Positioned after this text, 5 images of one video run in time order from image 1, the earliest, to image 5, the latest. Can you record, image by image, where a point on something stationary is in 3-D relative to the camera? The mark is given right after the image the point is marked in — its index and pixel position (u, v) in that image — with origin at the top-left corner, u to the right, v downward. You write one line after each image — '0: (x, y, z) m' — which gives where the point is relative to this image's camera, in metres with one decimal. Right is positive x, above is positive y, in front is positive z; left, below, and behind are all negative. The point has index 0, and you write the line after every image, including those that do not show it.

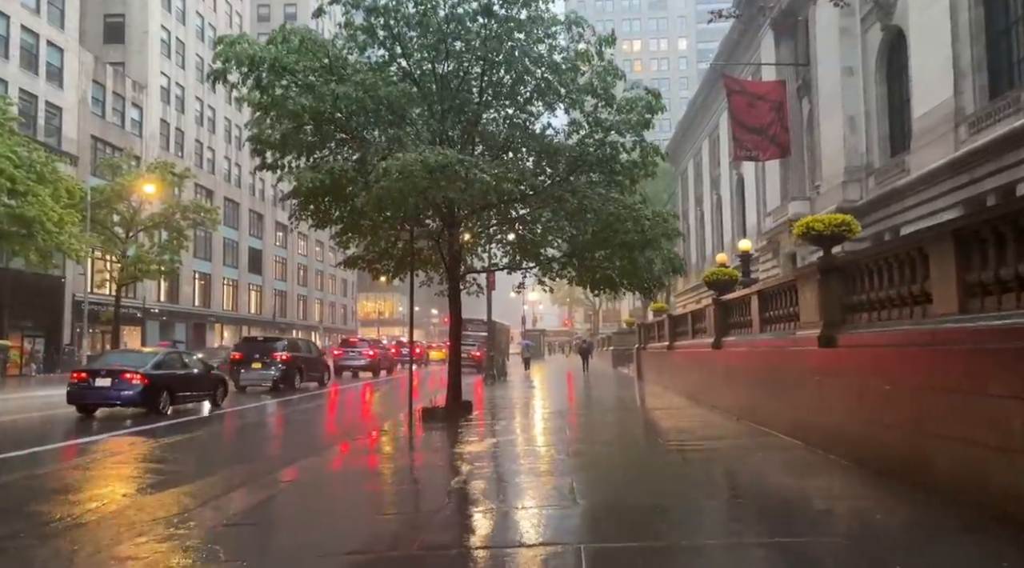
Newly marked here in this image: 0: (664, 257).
0: (+2.9, +0.5, +15.8) m
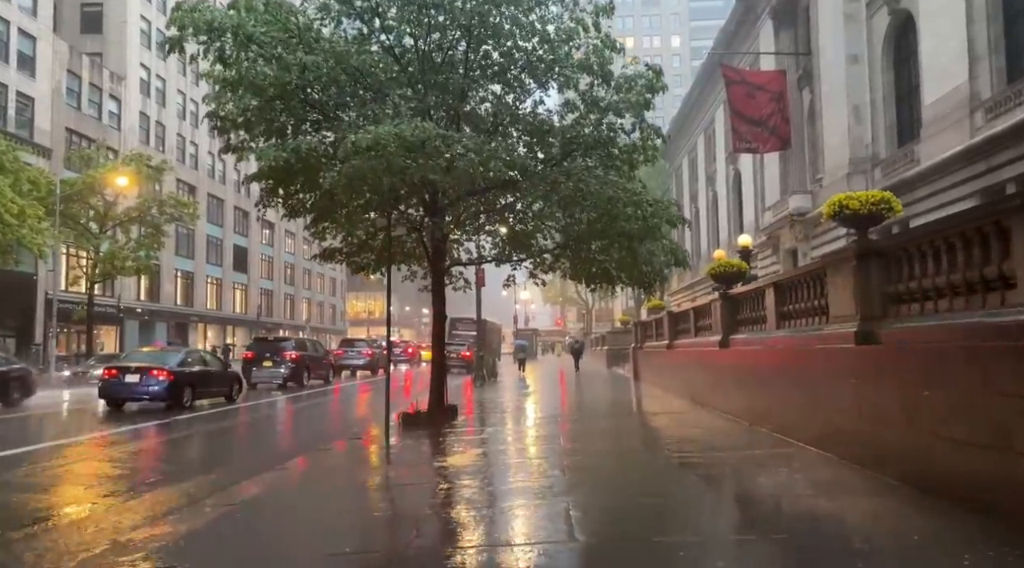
0: (+2.7, +0.6, +14.6) m
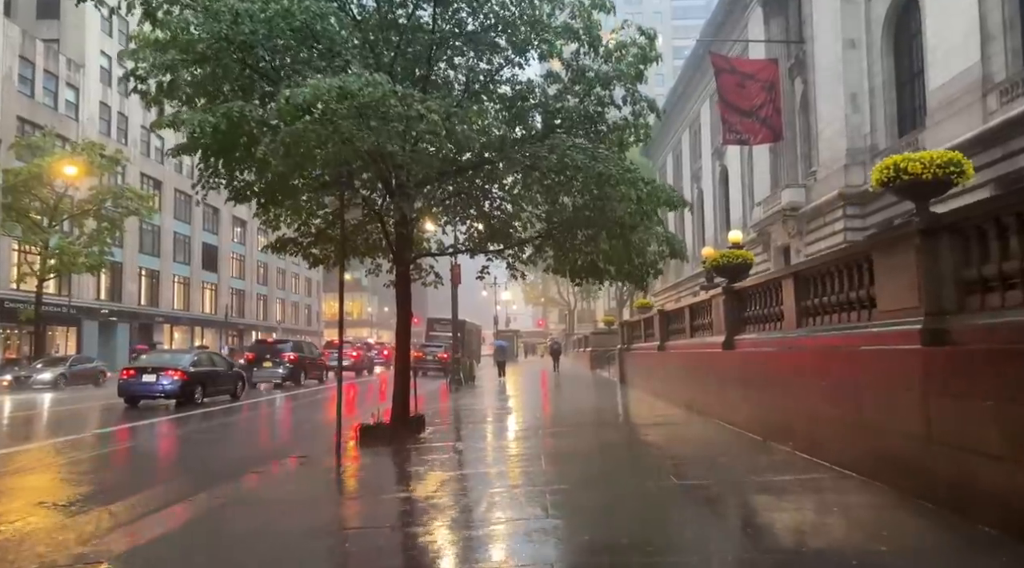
0: (+2.3, +0.7, +13.0) m
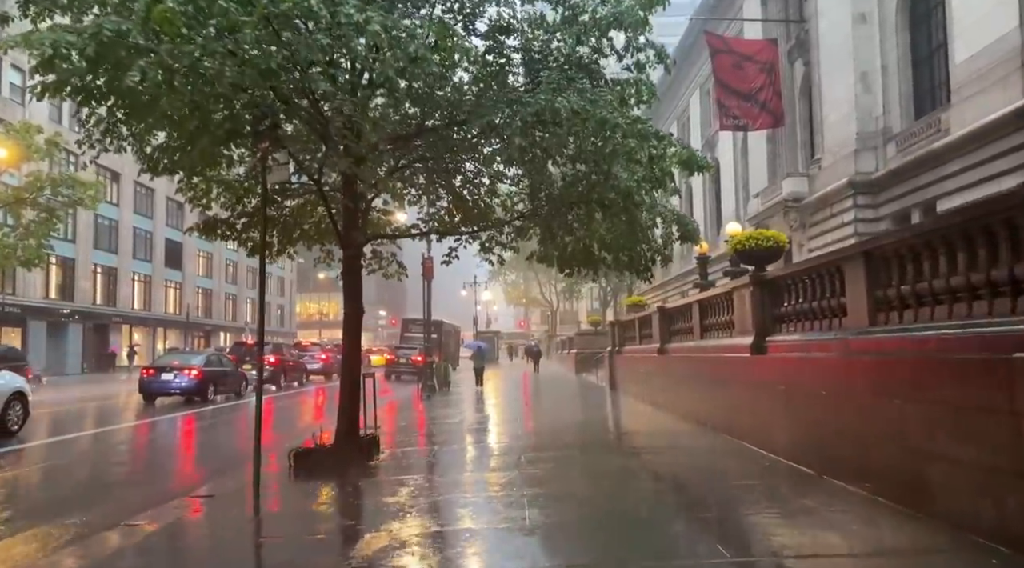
0: (+2.0, +0.9, +10.7) m
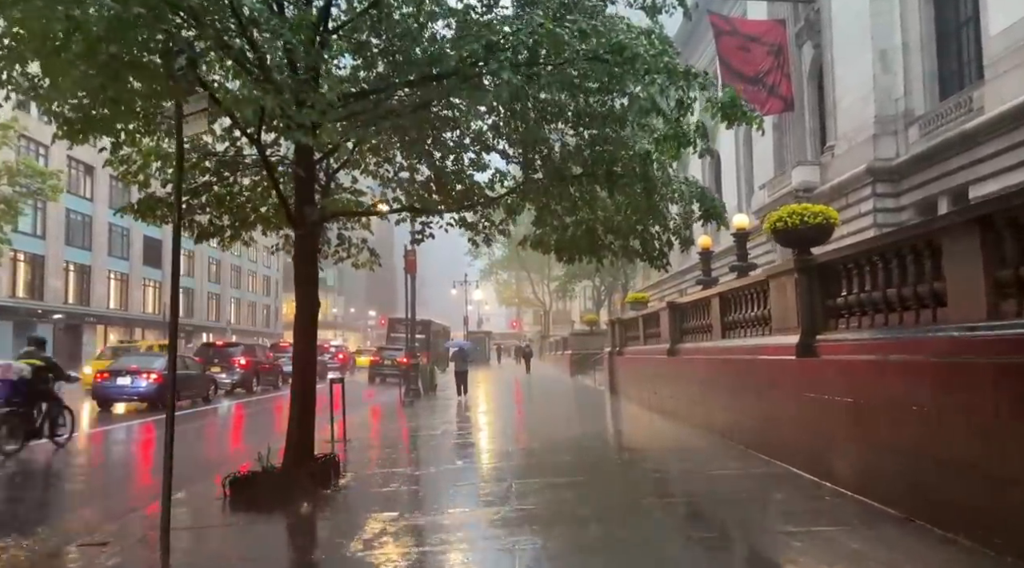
0: (+1.9, +1.0, +8.9) m
